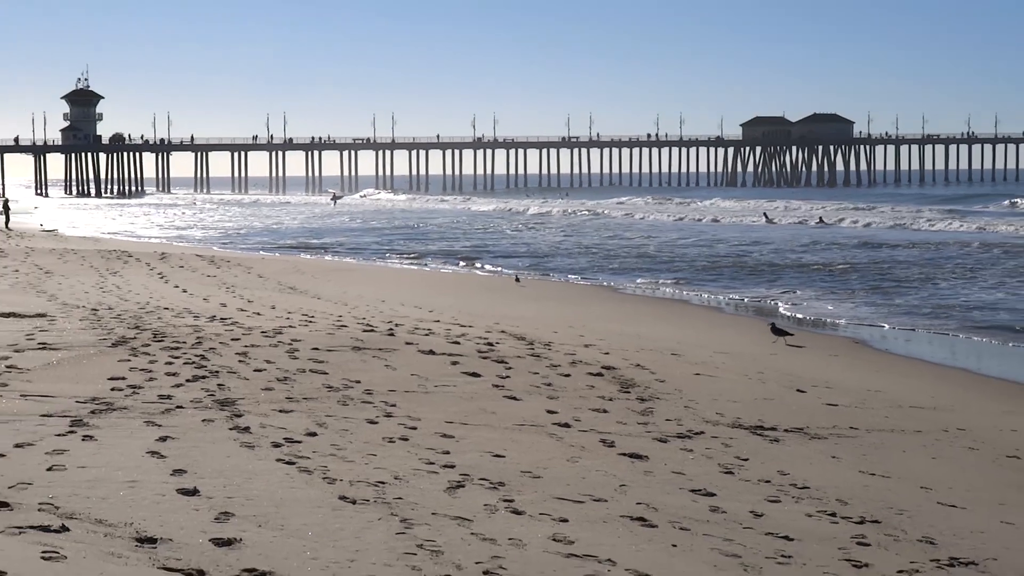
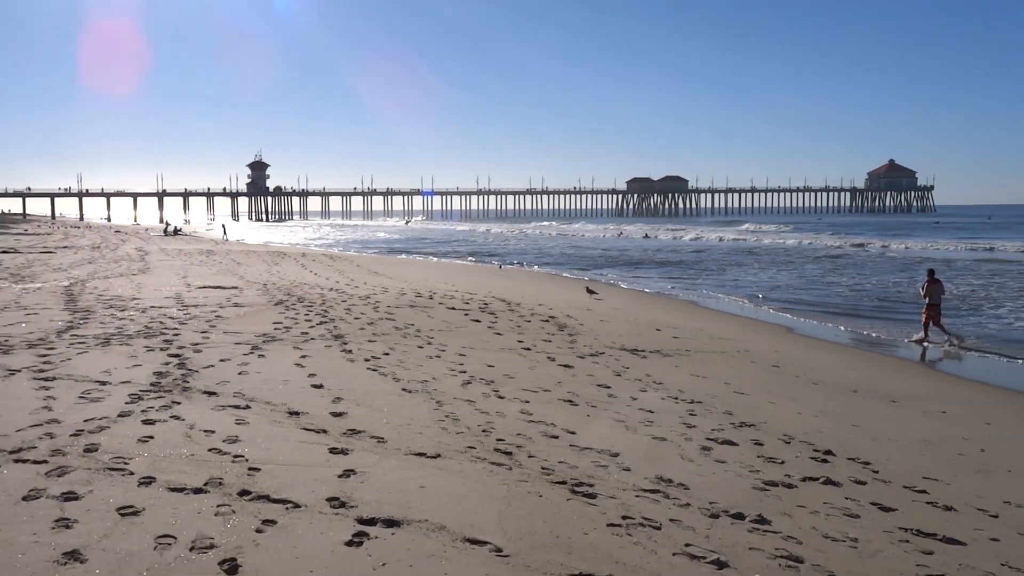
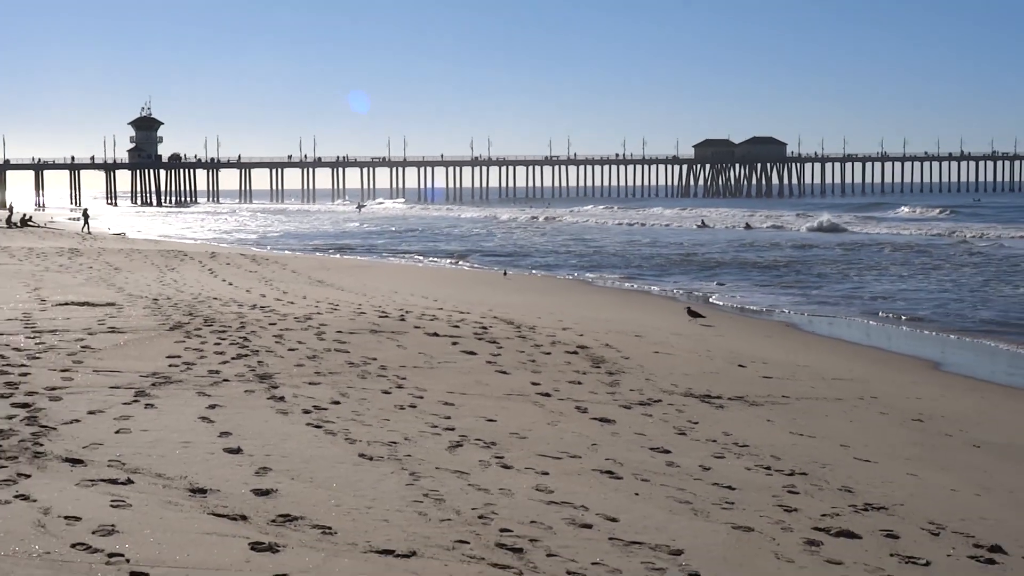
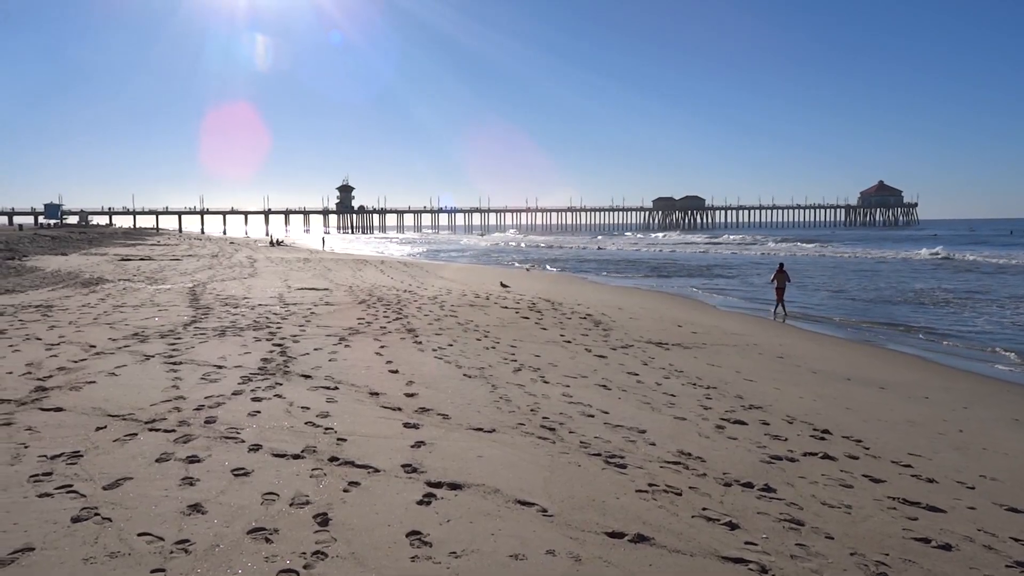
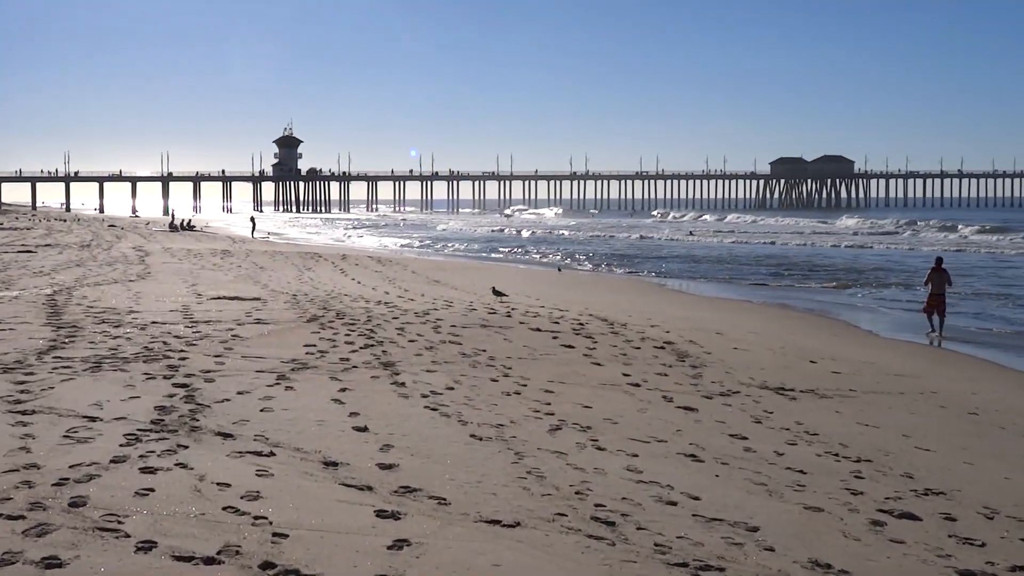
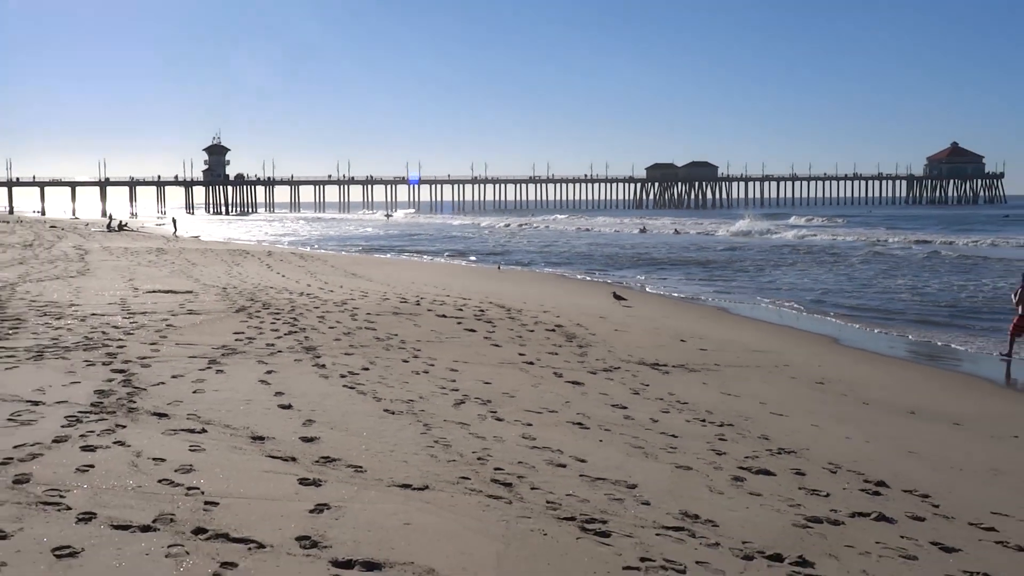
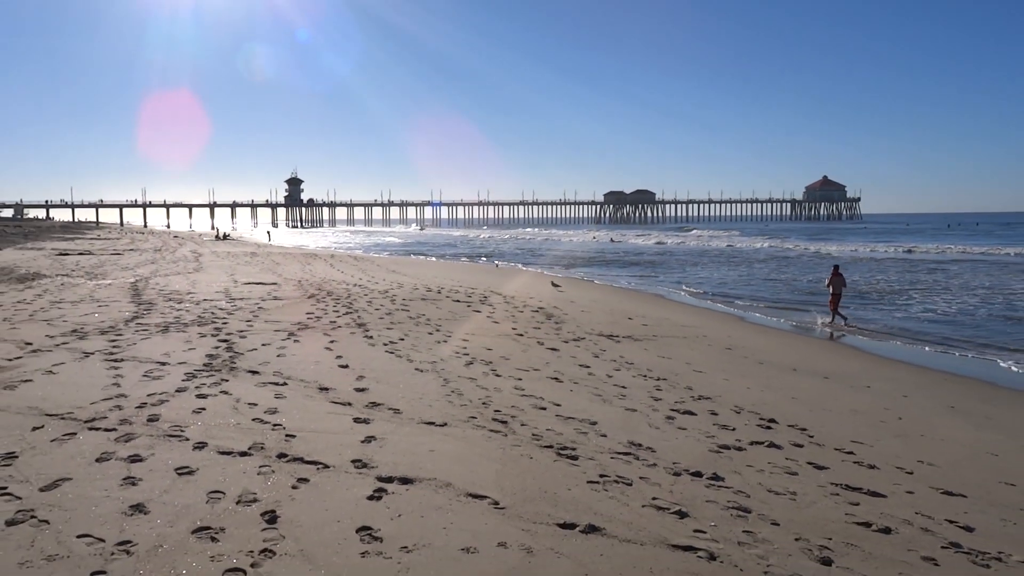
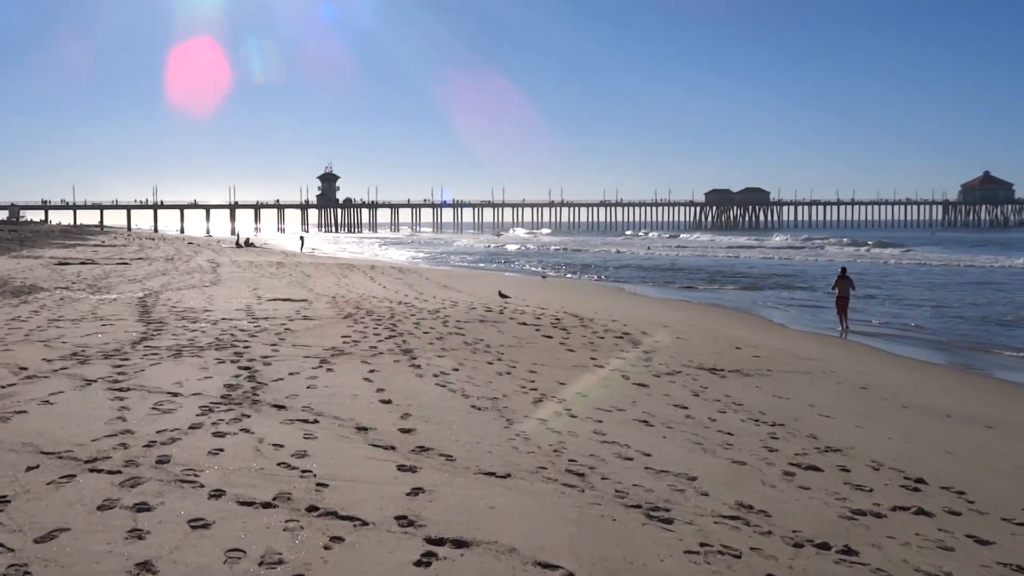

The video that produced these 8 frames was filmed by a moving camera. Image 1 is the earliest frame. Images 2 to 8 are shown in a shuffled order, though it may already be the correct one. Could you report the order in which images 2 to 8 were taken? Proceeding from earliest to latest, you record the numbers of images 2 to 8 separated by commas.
3, 6, 2, 7, 4, 8, 5
